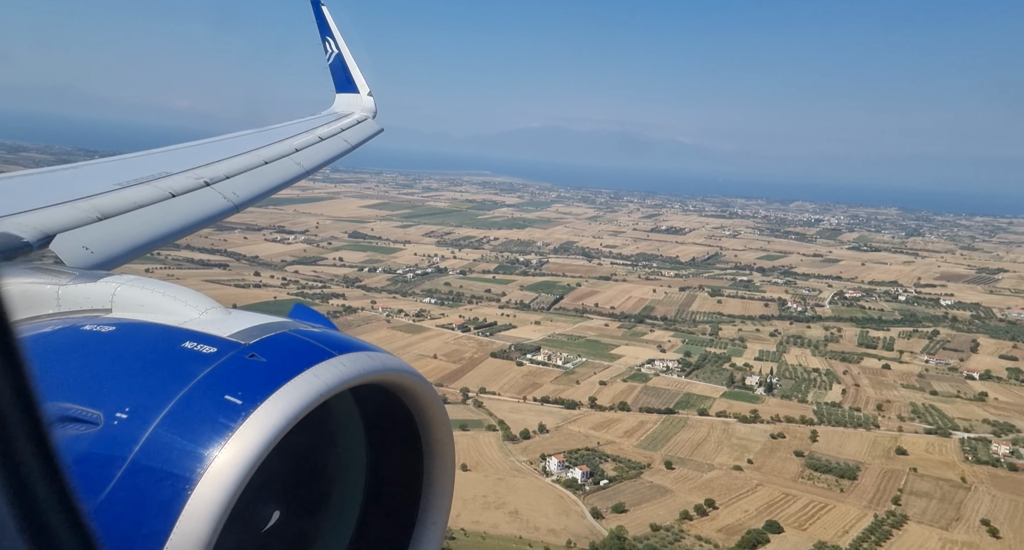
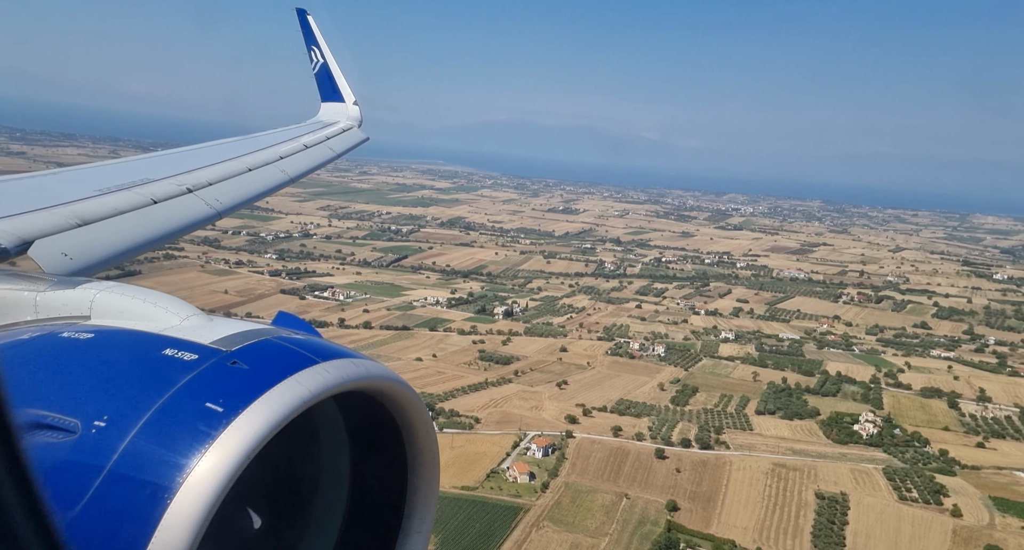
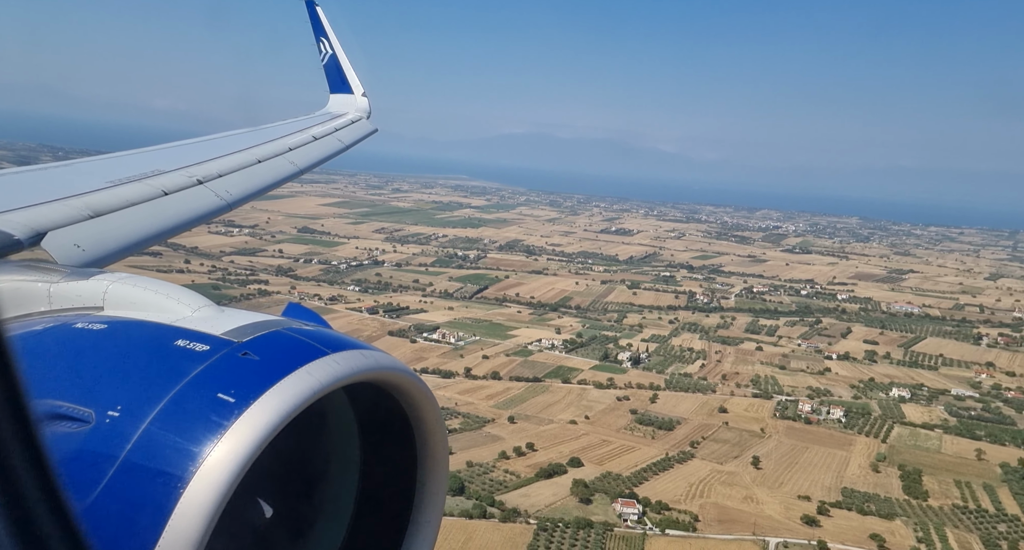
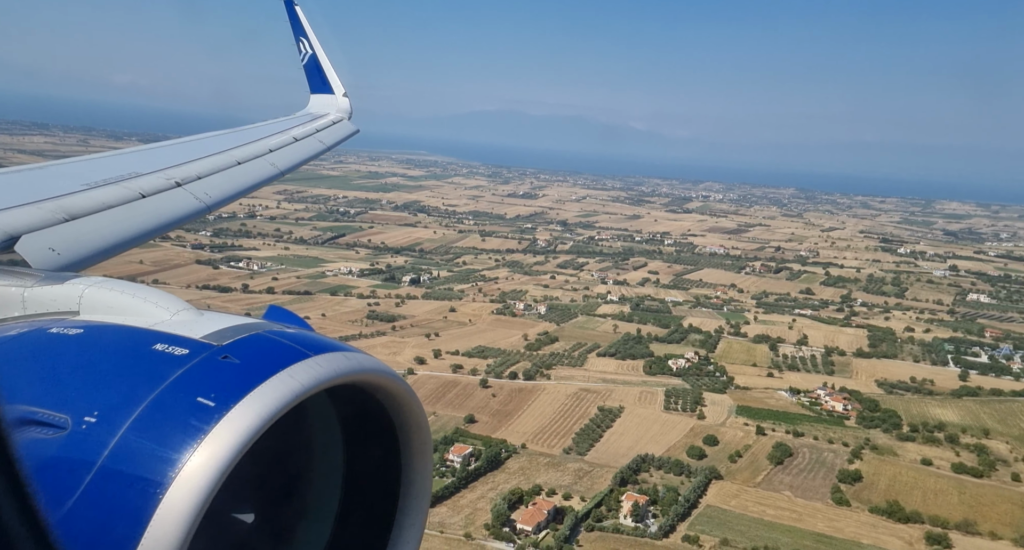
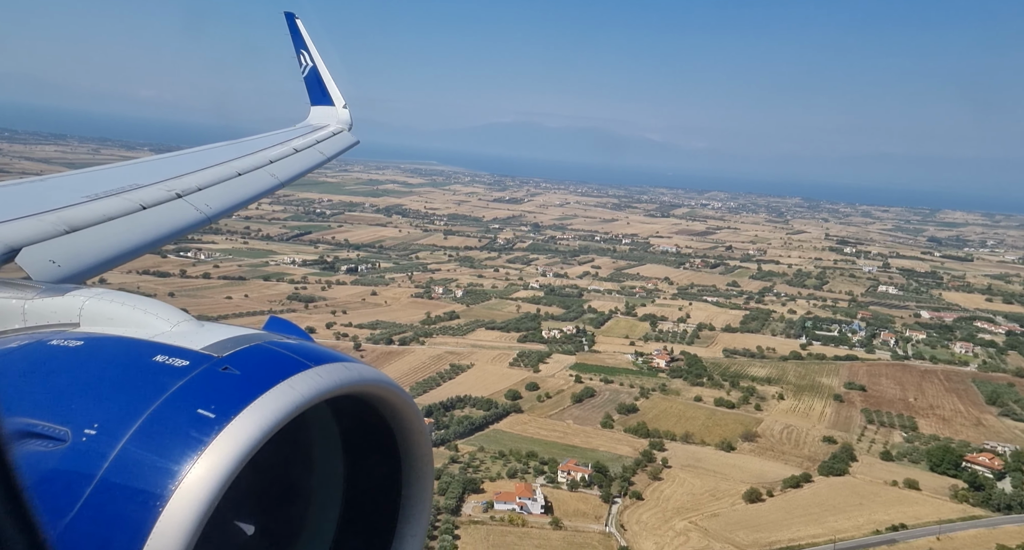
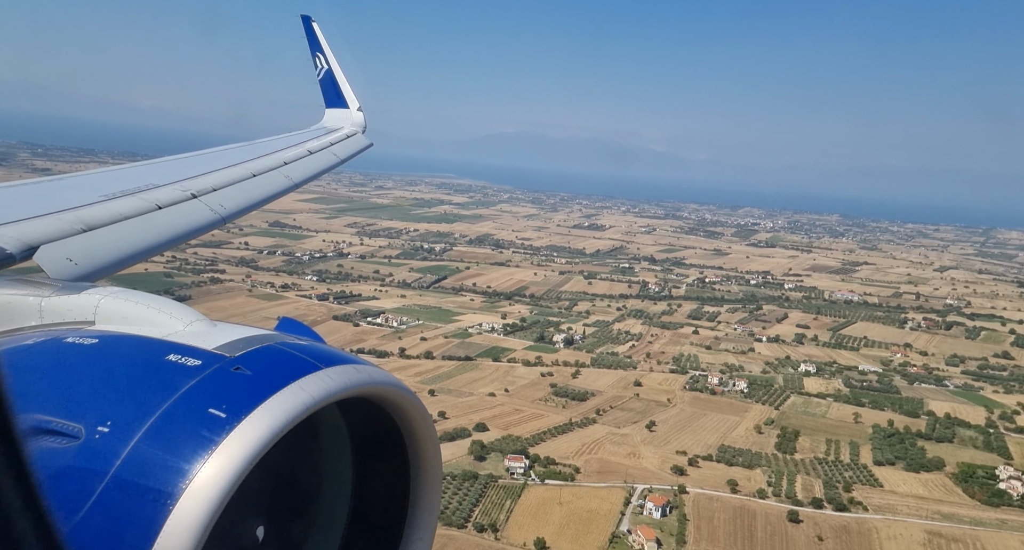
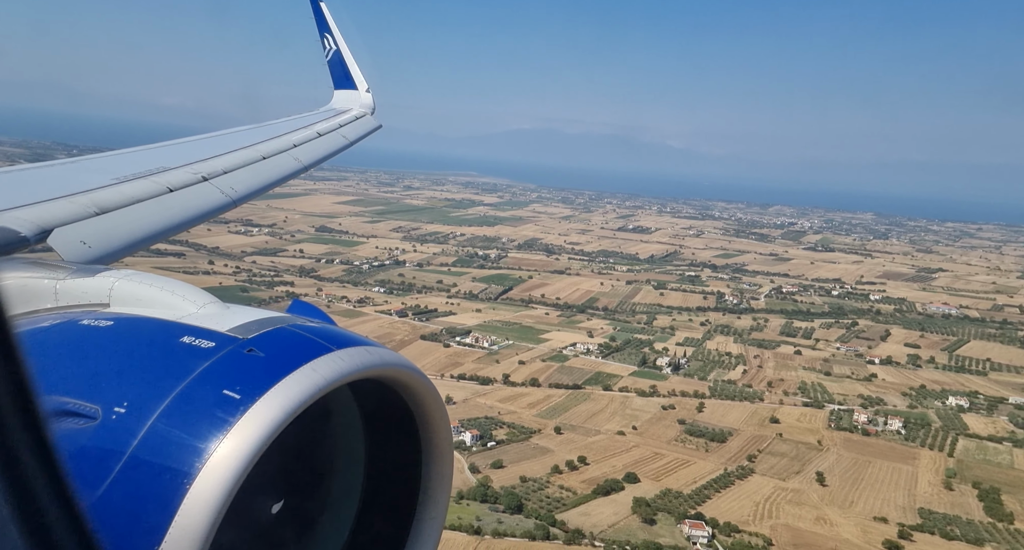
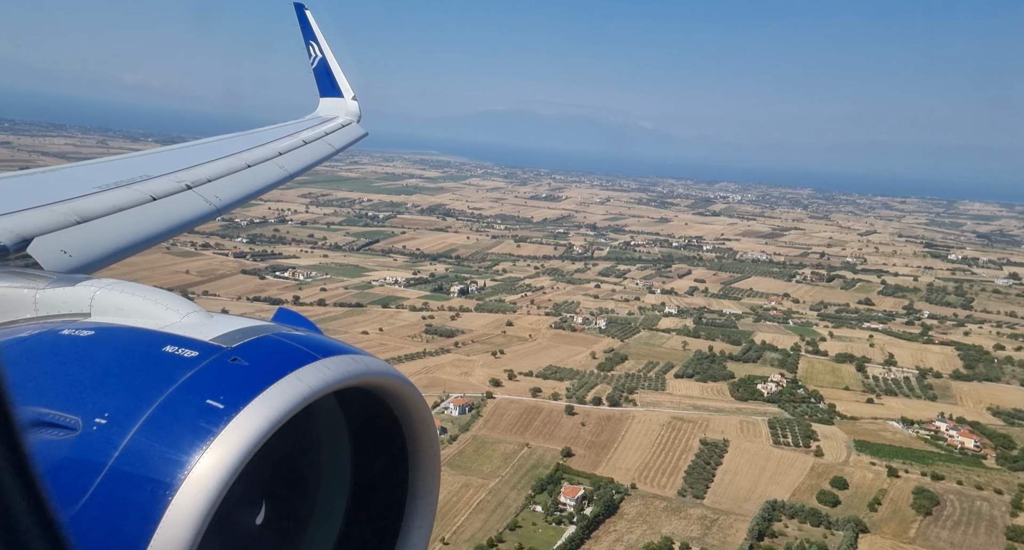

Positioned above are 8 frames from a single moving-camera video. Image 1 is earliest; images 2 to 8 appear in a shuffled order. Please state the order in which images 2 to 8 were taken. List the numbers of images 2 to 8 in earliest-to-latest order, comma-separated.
7, 3, 6, 2, 8, 4, 5
